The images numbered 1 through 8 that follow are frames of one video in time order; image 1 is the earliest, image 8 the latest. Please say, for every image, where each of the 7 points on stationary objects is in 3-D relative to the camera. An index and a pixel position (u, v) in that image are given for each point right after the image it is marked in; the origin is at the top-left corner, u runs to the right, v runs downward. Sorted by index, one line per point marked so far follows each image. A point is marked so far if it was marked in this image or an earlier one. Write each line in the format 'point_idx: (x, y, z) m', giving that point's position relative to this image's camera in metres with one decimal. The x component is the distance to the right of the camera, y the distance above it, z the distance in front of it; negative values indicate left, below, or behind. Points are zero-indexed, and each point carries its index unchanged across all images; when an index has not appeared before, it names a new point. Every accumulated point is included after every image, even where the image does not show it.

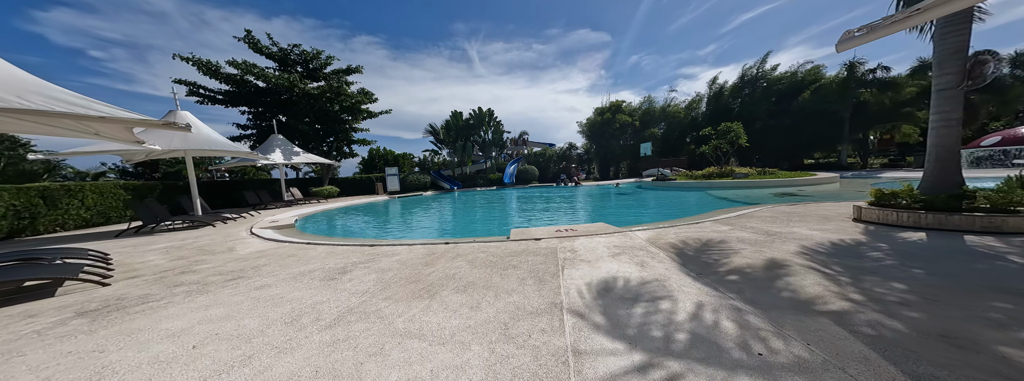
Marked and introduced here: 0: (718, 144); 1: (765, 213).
0: (+14.9, +3.4, +19.4) m
1: (+5.4, -0.6, +5.9) m
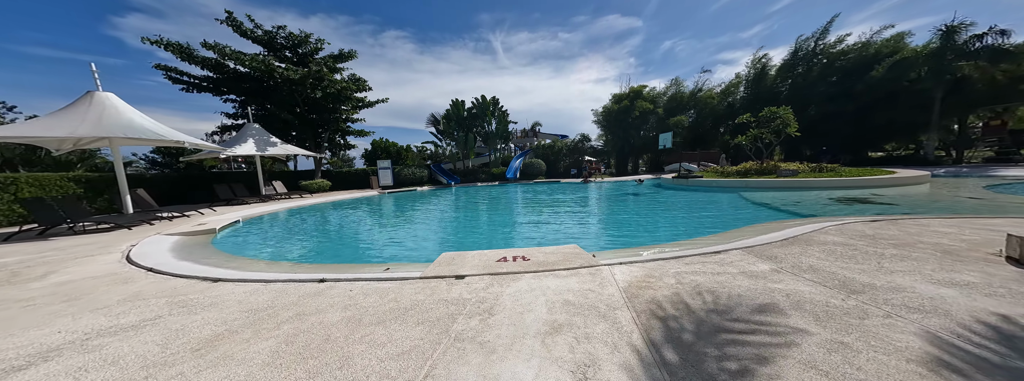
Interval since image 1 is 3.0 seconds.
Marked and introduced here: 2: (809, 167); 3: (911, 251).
0: (+15.2, +3.5, +16.6) m
1: (+4.6, -0.7, +4.0) m
2: (+15.1, +1.2, +13.6) m
3: (+4.7, -0.8, +3.2) m
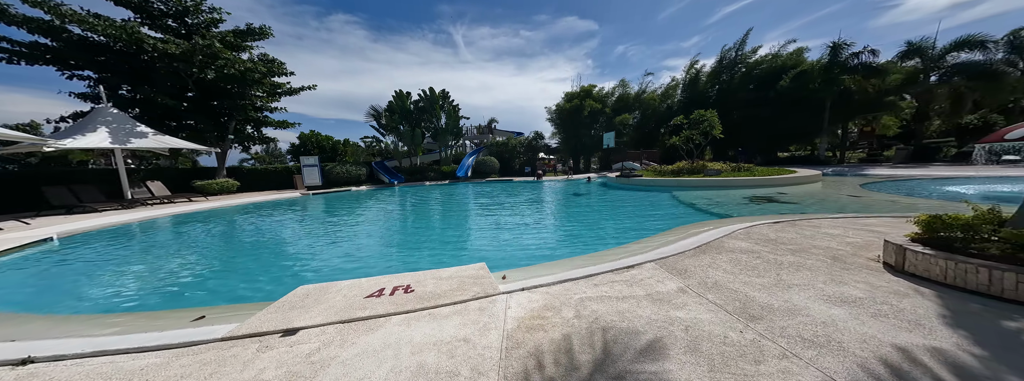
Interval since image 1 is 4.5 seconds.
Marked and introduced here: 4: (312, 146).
0: (+11.9, +3.8, +17.9) m
1: (+3.3, -0.8, +4.0) m
2: (+12.3, +1.4, +15.0) m
3: (+3.5, -0.9, +3.3) m
4: (-13.9, +3.1, +18.9) m
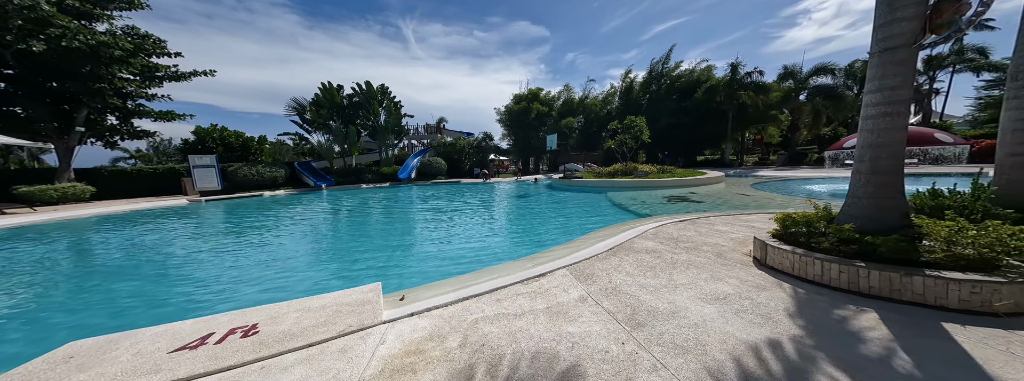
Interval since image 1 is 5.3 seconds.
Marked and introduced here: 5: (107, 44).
0: (+8.1, +3.8, +19.5) m
1: (+2.1, -0.9, +4.3) m
2: (+8.9, +1.4, +16.6) m
3: (+2.4, -0.9, +3.6) m
4: (-17.5, +2.8, +15.9) m
5: (-13.0, +4.8, +9.0) m
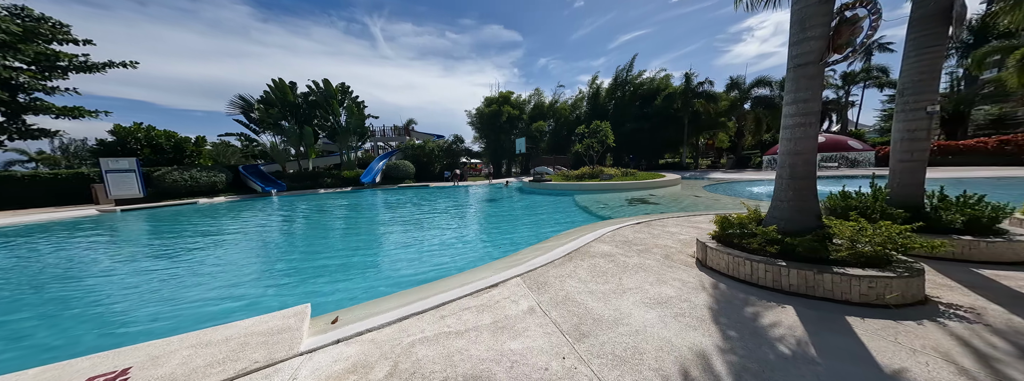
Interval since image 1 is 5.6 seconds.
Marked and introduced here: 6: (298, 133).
0: (+5.8, +3.6, +20.1) m
1: (+1.4, -0.9, +4.4) m
2: (+7.0, +1.3, +17.4) m
3: (+1.8, -1.0, +3.7) m
4: (-19.3, +2.4, +14.0) m
5: (-14.1, +4.5, +7.6) m
6: (-14.8, +4.0, +18.7) m
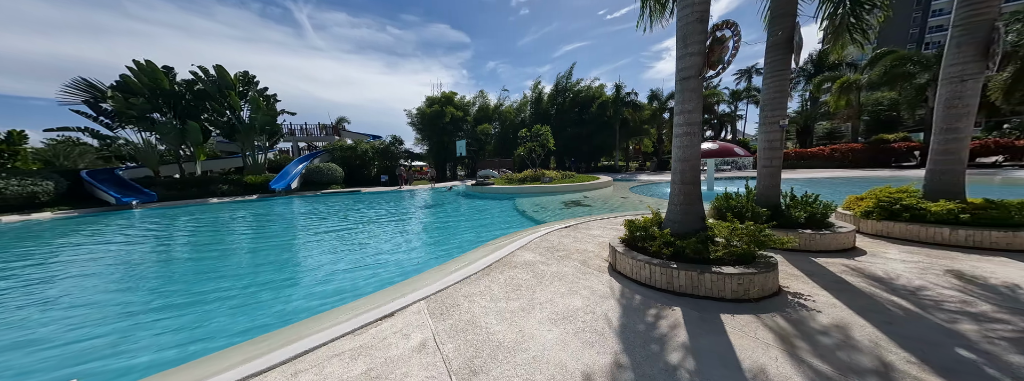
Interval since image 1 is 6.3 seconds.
0: (+1.3, +3.4, +20.6) m
1: (+0.1, -1.1, +4.3) m
2: (+3.0, +1.1, +18.1) m
3: (+0.7, -1.1, +3.7) m
4: (-22.1, +1.8, +9.7) m
5: (-15.8, +4.1, +4.4) m
6: (-18.6, +3.4, +15.2) m
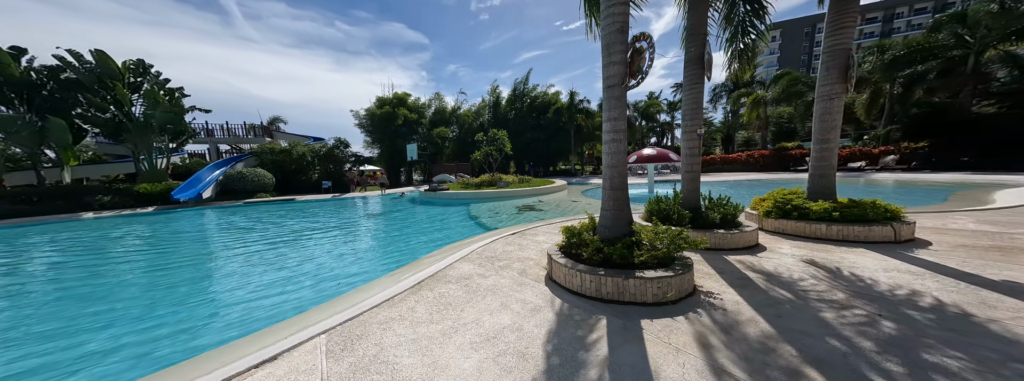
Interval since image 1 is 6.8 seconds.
0: (-2.2, +3.0, +20.4) m
1: (-0.8, -1.2, +4.0) m
2: (0.0, +0.8, +18.2) m
3: (-0.2, -1.2, +3.5) m
4: (-23.7, +1.3, +6.1) m
5: (-16.7, +3.7, +1.9) m
6: (-21.0, +2.8, +12.1) m
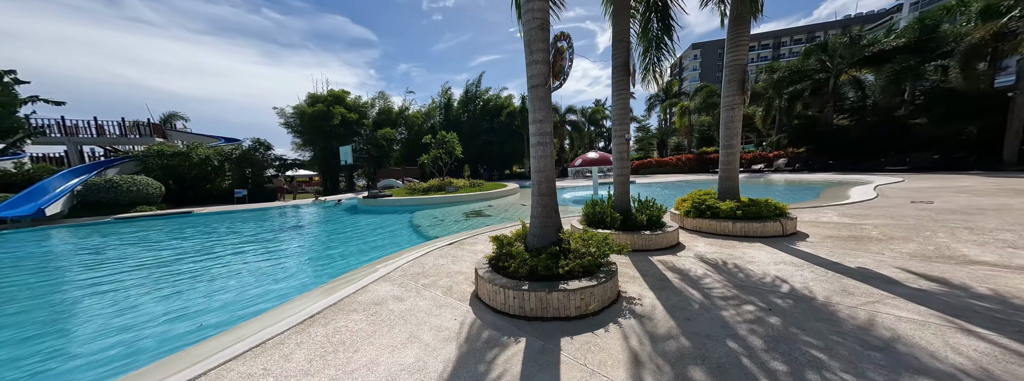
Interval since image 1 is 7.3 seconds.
0: (-6.0, +2.6, +19.5) m
1: (-1.8, -1.3, +3.5) m
2: (-3.4, +0.5, +17.6) m
3: (-1.1, -1.3, +3.1) m
4: (-24.8, +0.6, +1.8) m
5: (-17.2, +3.2, -1.2) m
6: (-23.2, +2.2, +8.2) m
